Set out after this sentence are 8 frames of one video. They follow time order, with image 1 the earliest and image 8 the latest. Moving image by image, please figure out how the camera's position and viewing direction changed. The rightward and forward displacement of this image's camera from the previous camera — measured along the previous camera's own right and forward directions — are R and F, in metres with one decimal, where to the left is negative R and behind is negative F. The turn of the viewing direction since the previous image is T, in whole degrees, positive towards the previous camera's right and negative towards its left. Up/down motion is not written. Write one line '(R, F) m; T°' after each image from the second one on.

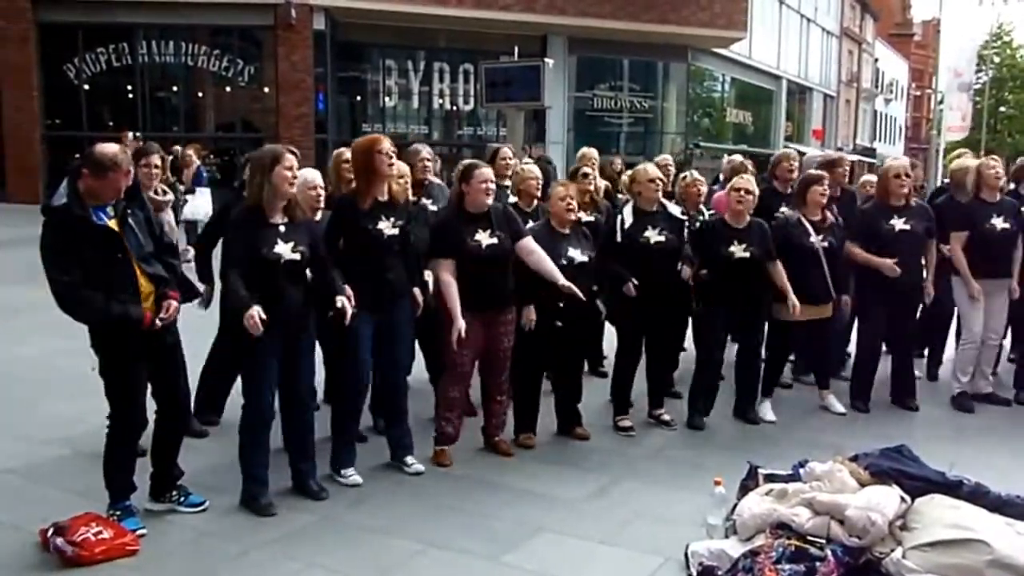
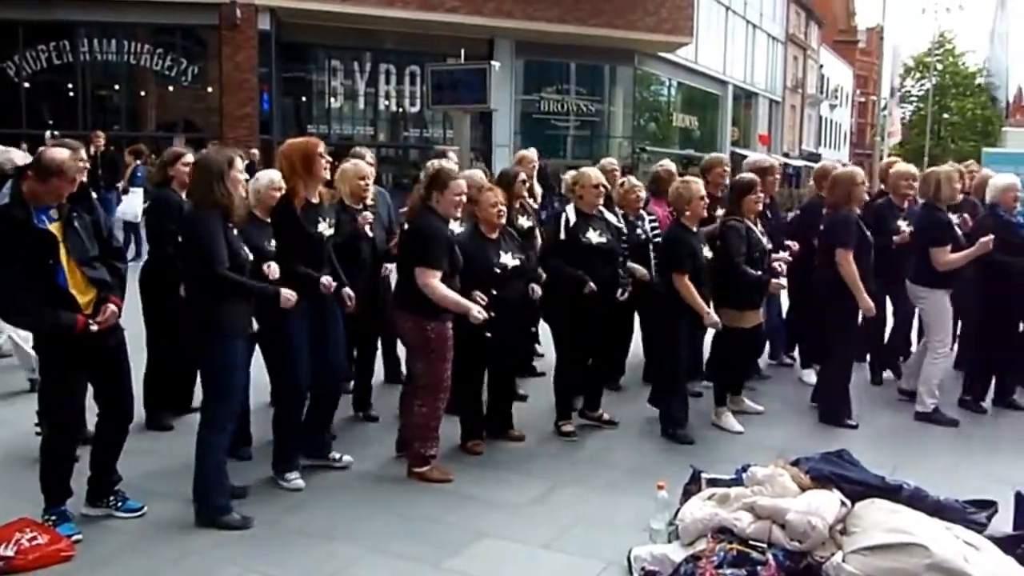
(+0.4, 0.0) m; +1°
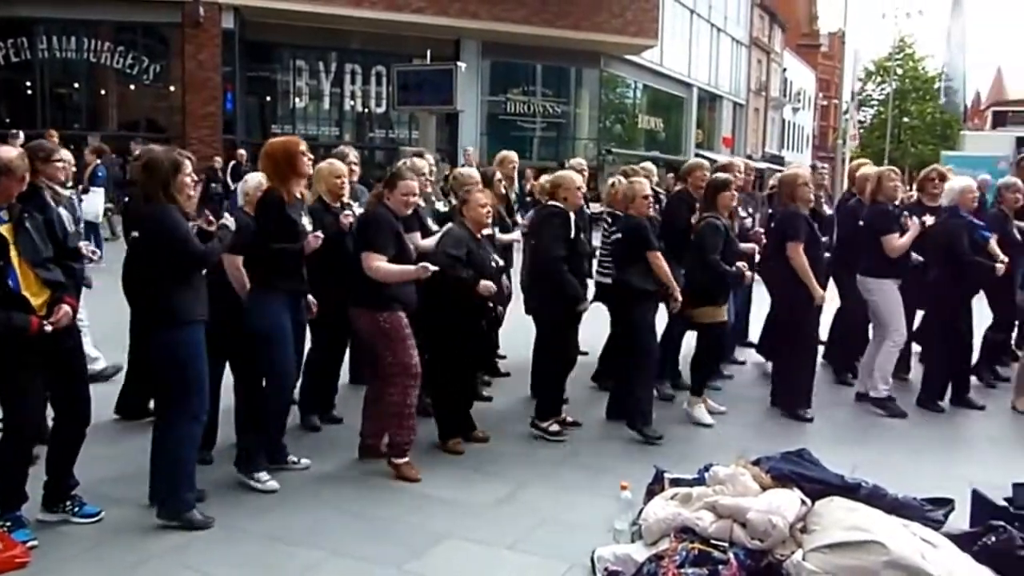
(+0.2, 0.0) m; +1°
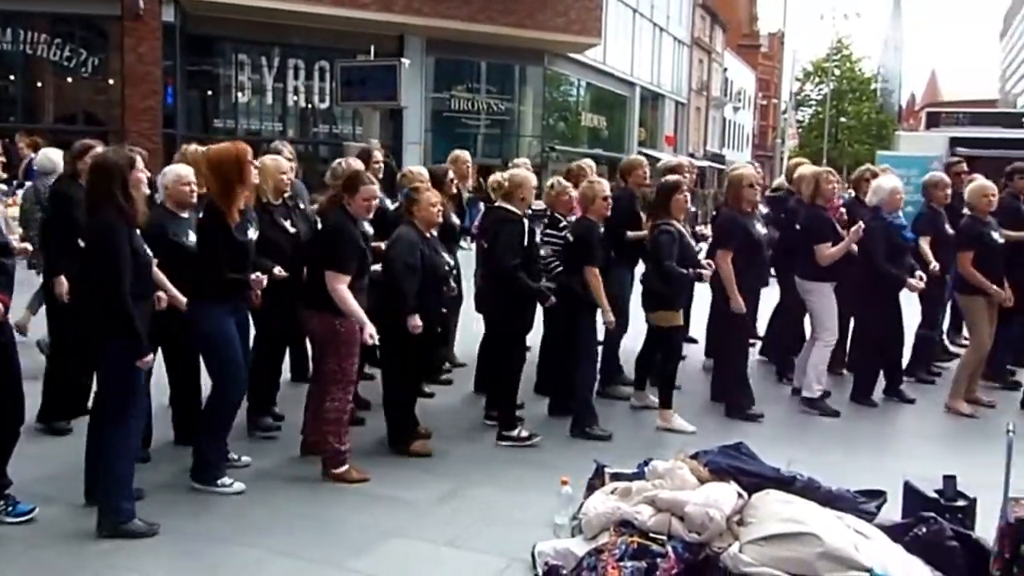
(+0.4, 0.0) m; +2°
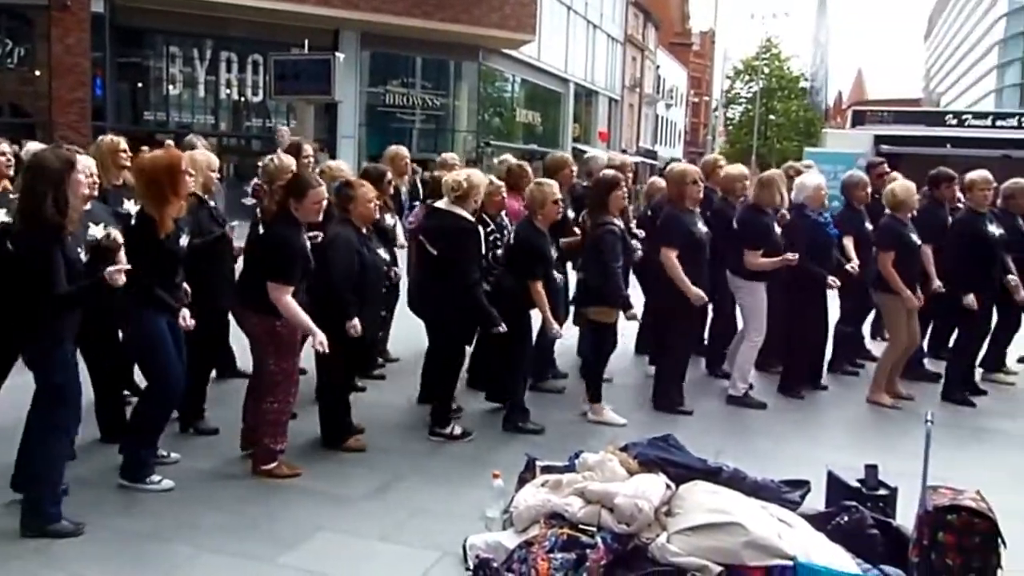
(+0.5, 0.0) m; +2°
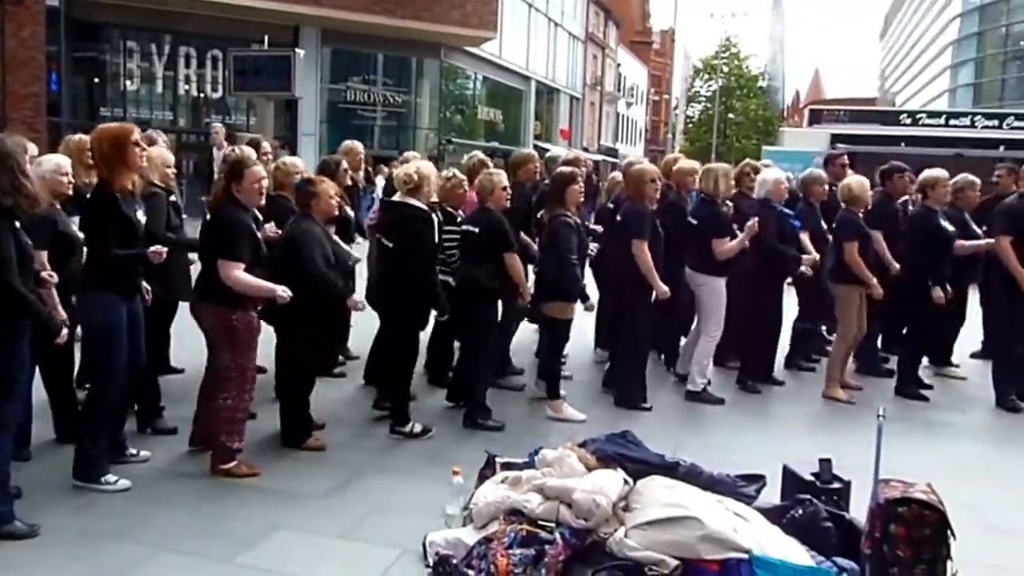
(+0.3, 0.0) m; +1°
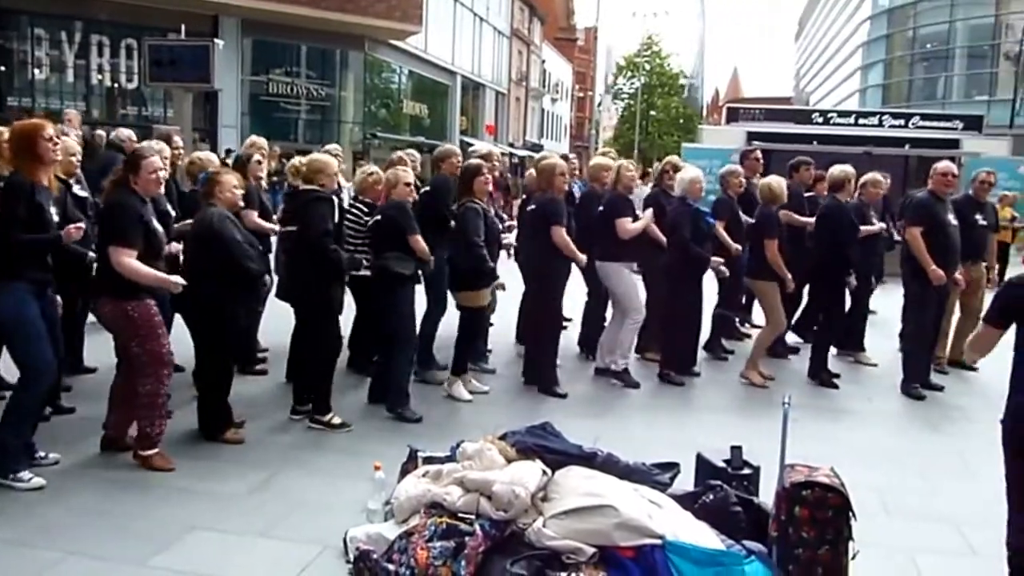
(+0.4, -0.1) m; +3°
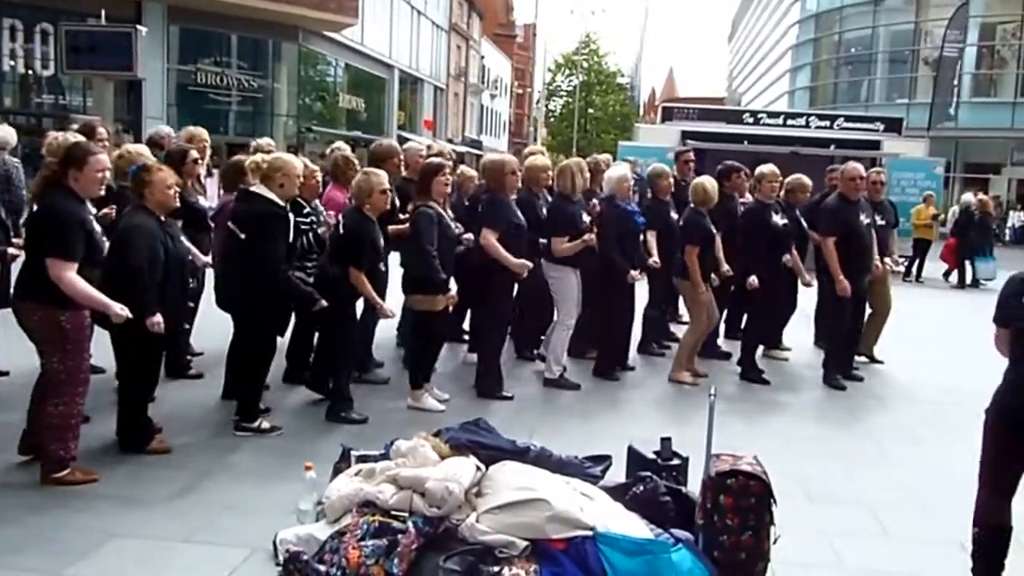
(+0.2, 0.0) m; +4°
